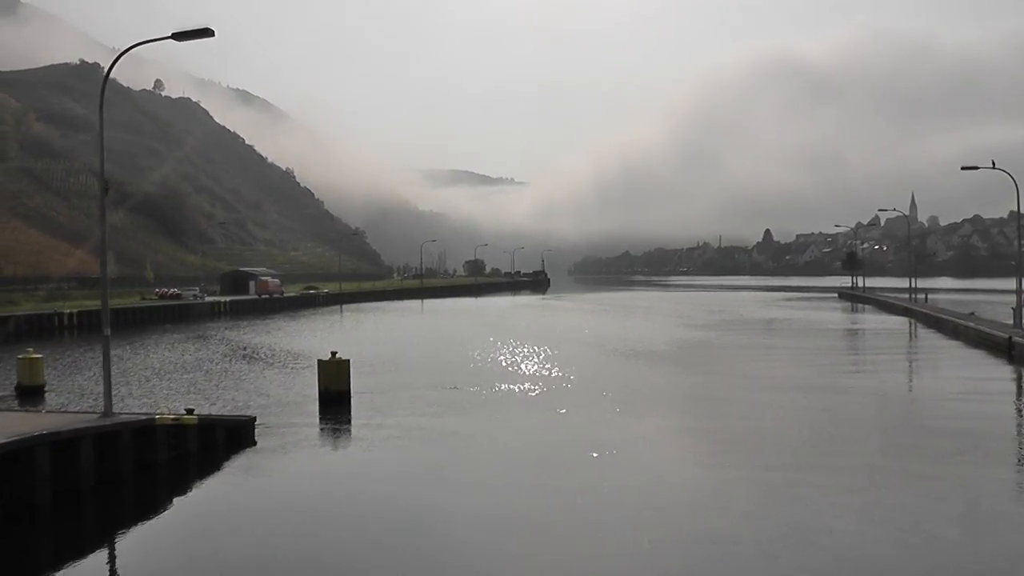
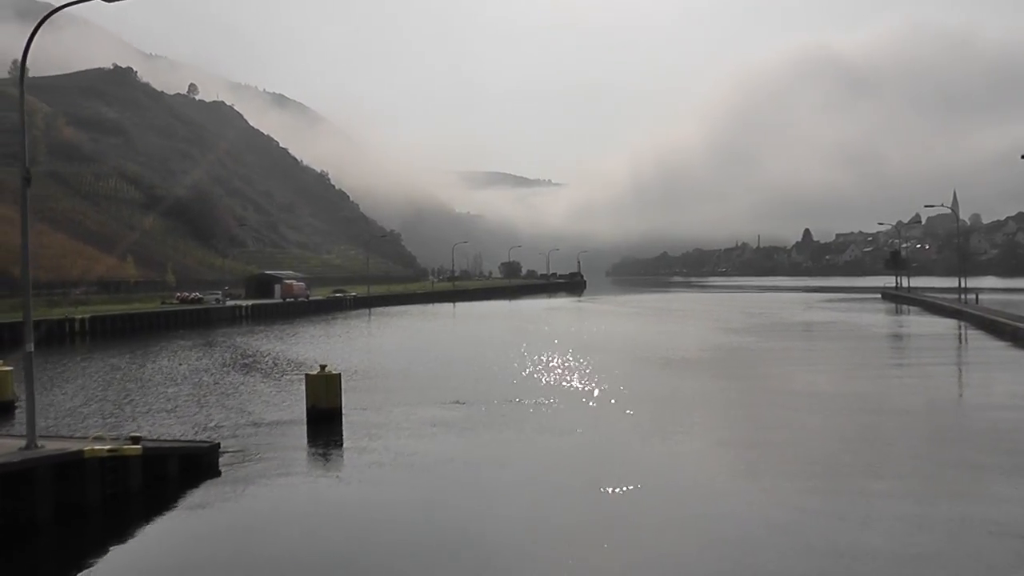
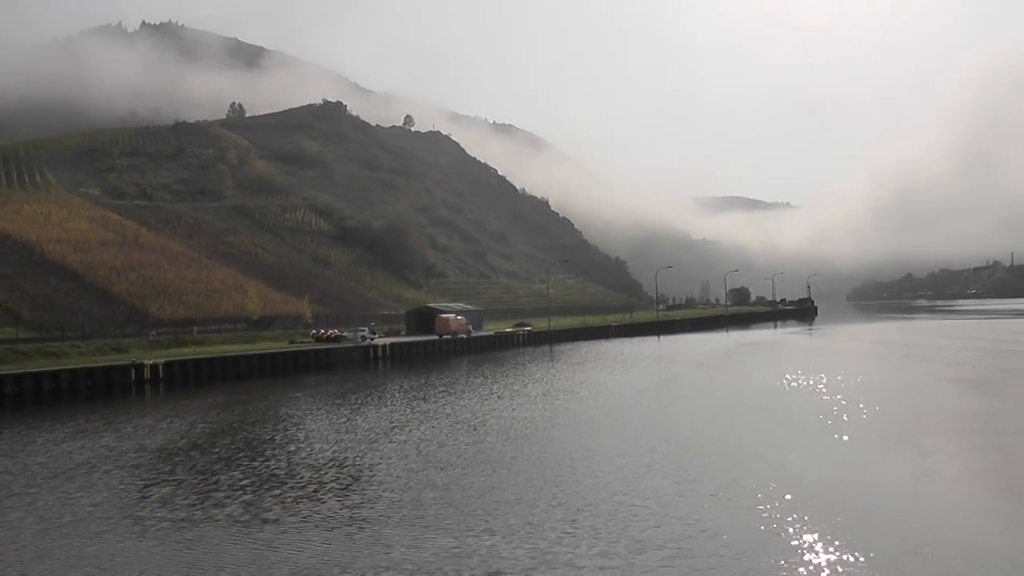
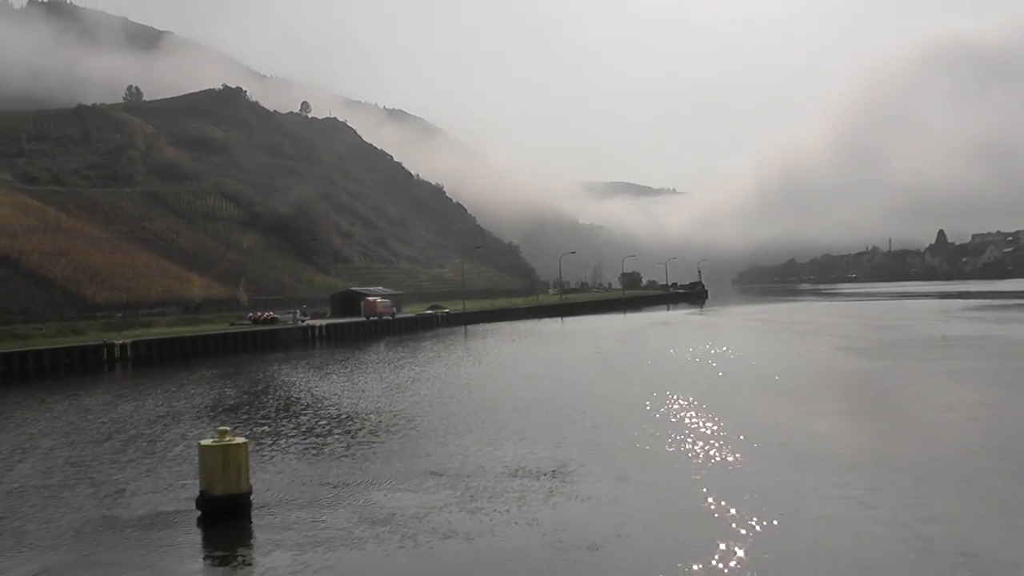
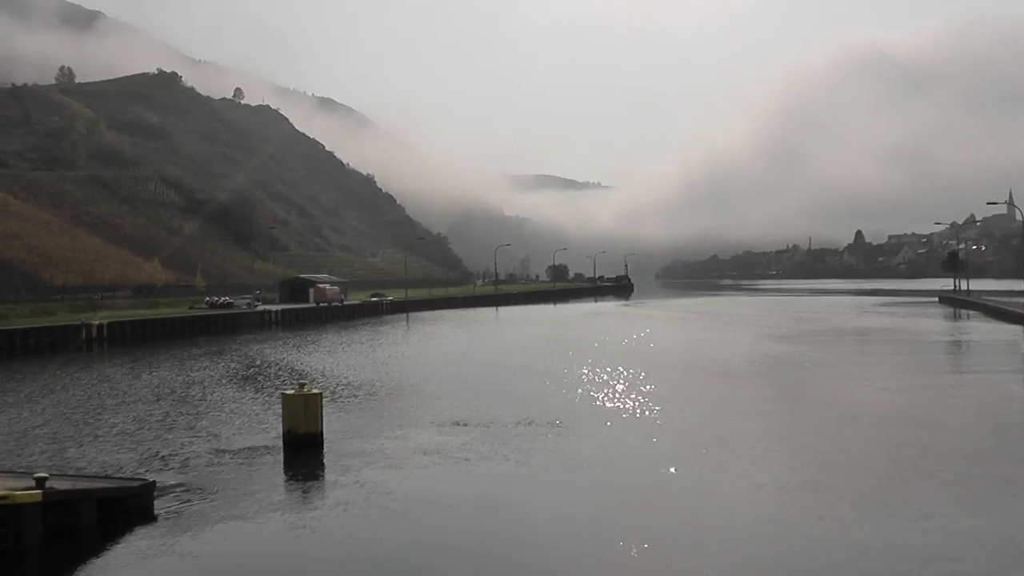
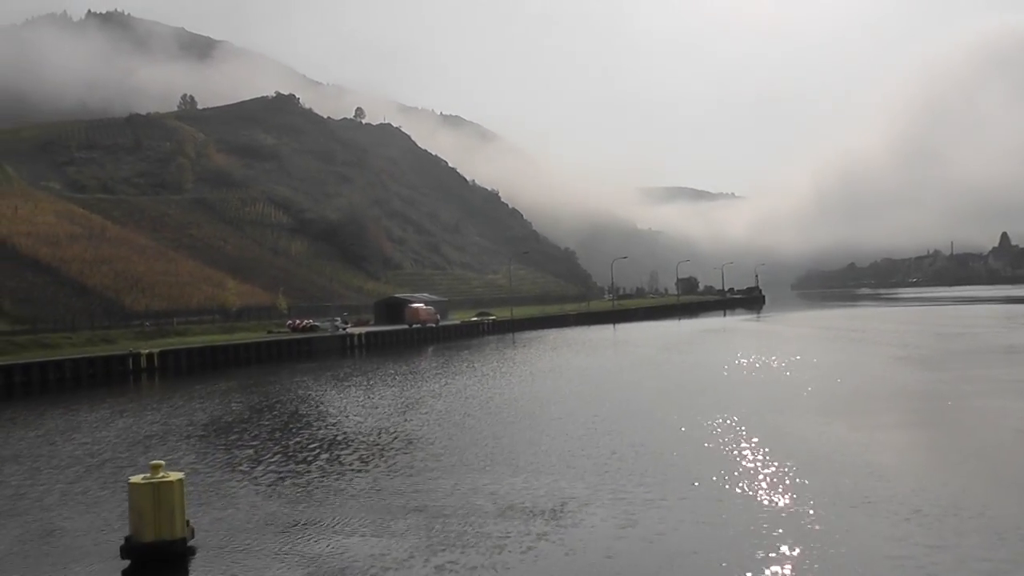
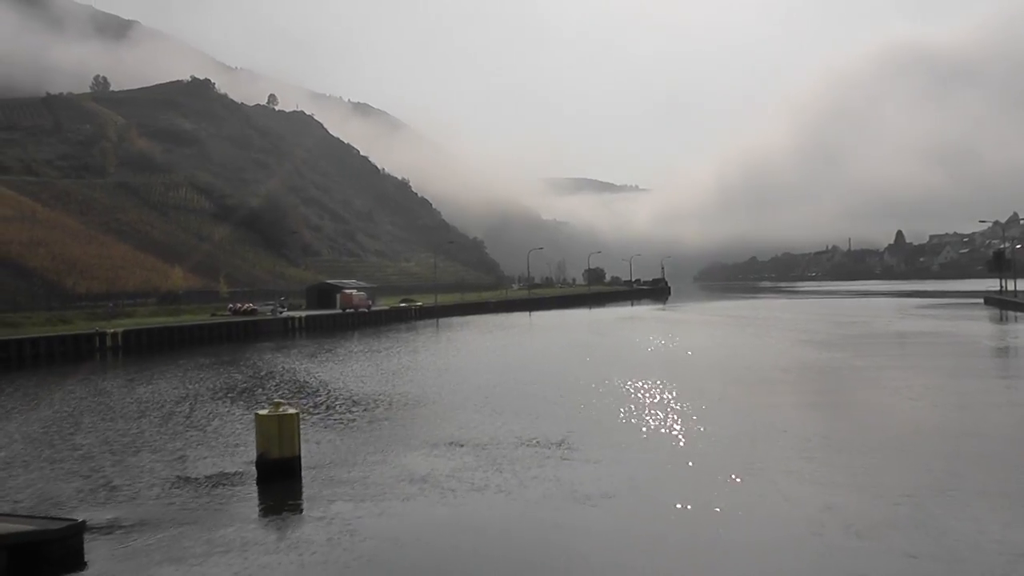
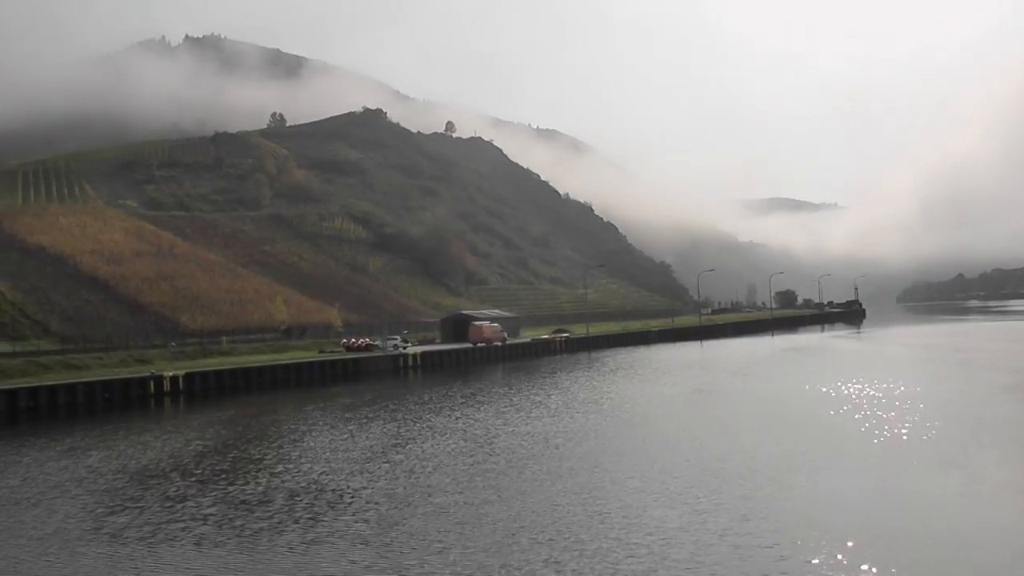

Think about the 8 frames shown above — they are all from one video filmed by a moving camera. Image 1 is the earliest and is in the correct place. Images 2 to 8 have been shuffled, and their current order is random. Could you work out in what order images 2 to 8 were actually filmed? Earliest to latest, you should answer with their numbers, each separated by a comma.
2, 5, 7, 4, 6, 3, 8
